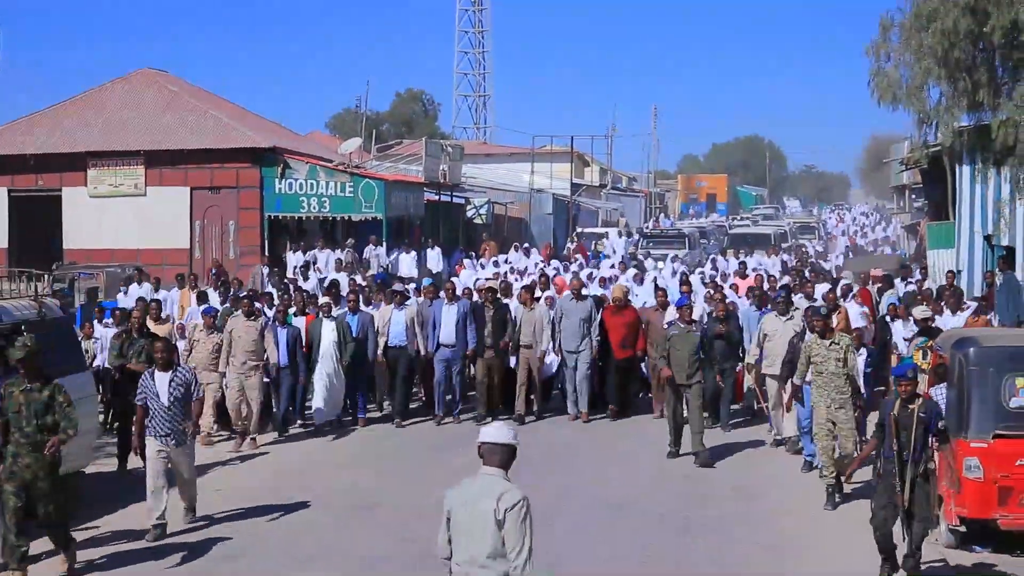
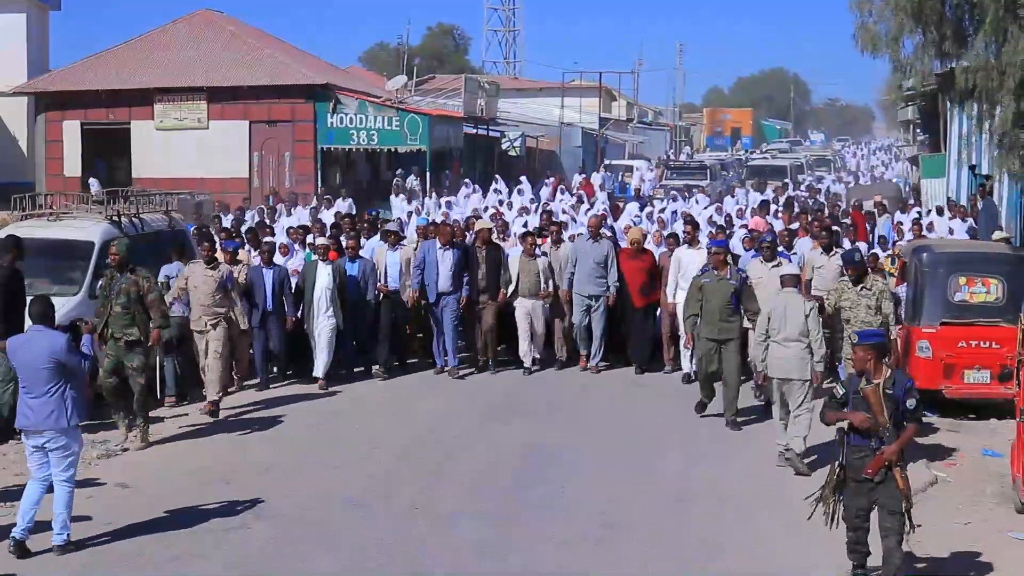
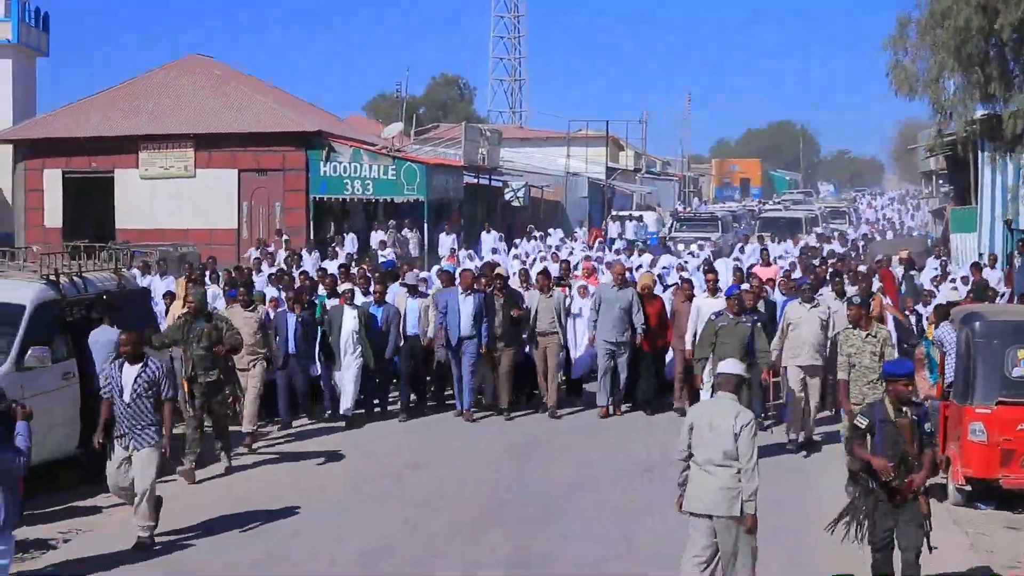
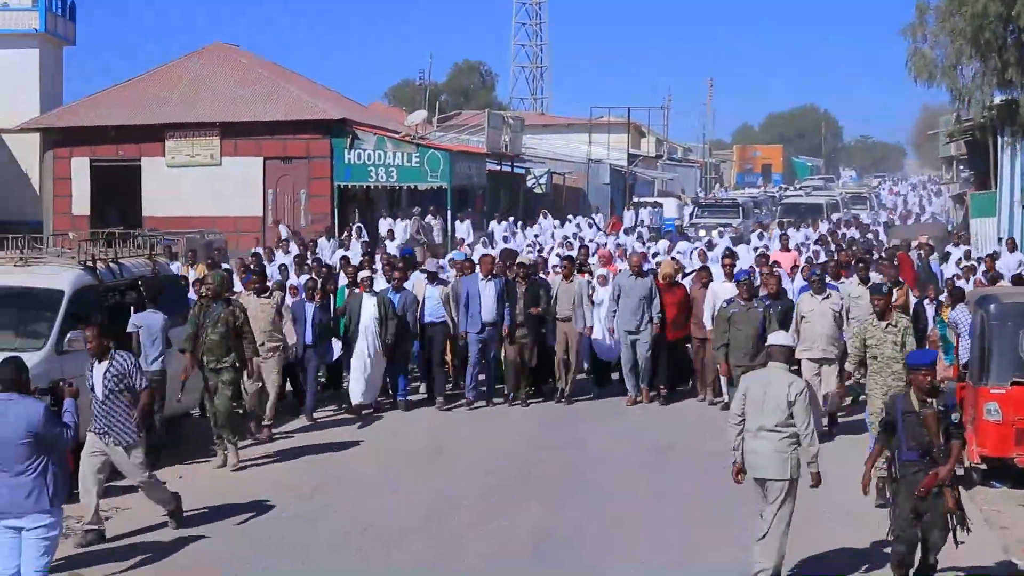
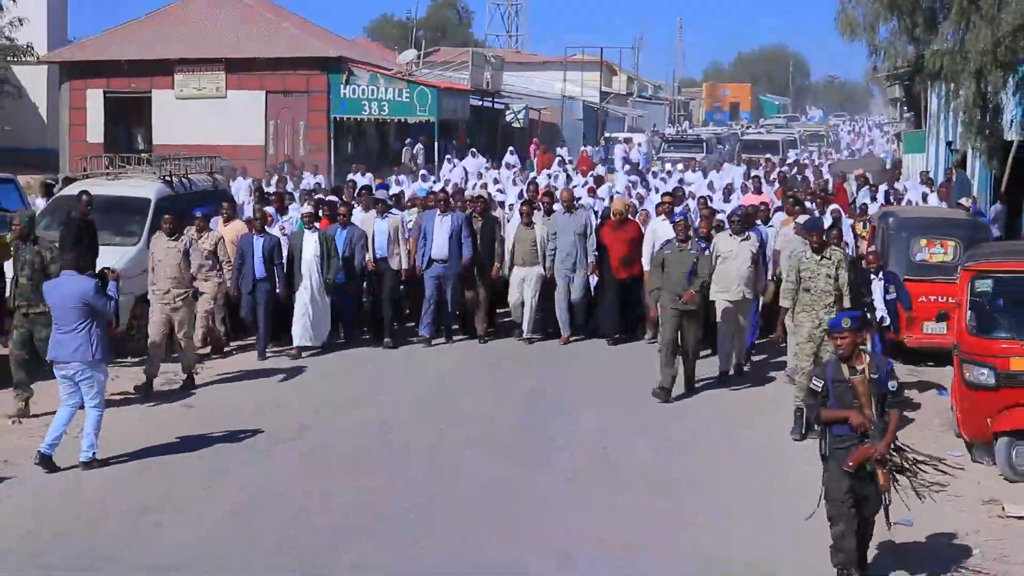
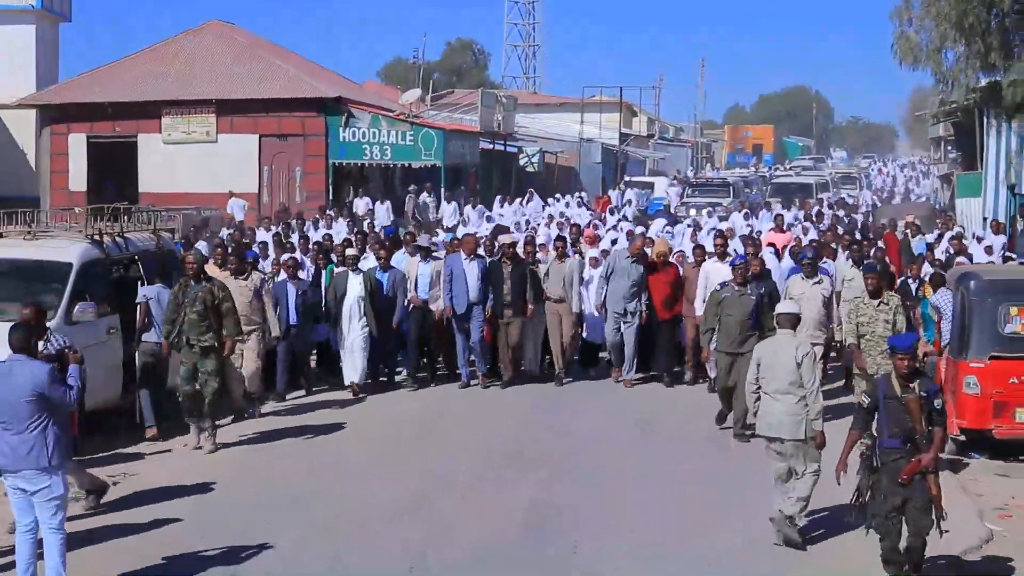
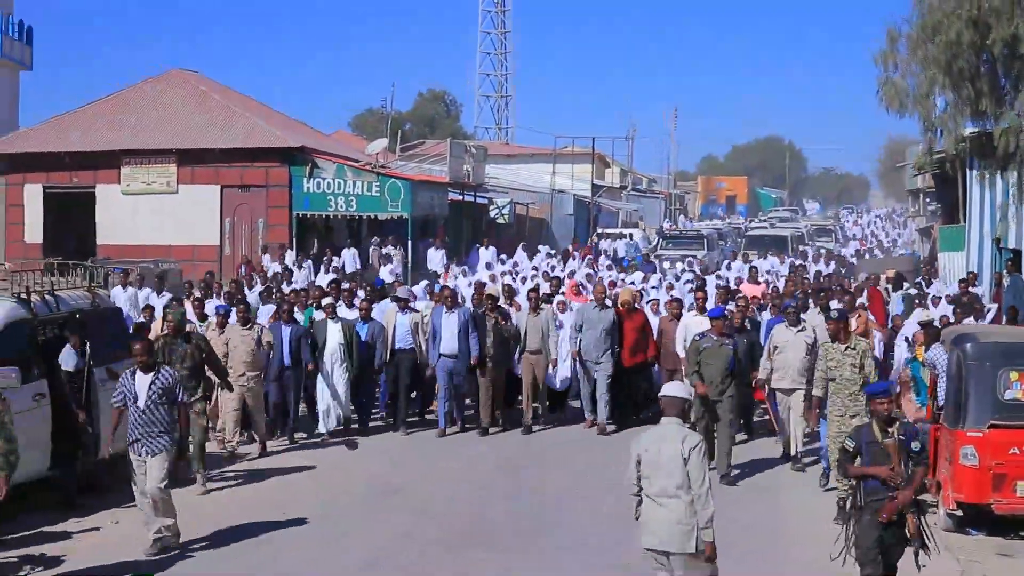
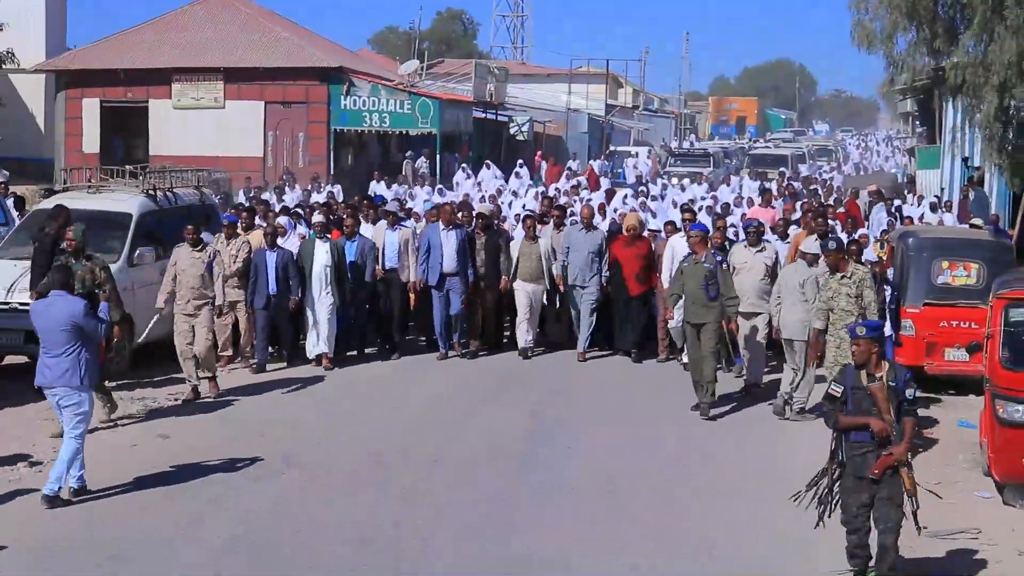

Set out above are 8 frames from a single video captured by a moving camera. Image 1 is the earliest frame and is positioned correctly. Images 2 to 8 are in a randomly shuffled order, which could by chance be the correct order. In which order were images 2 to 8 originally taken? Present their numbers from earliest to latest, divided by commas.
7, 3, 4, 6, 2, 8, 5
